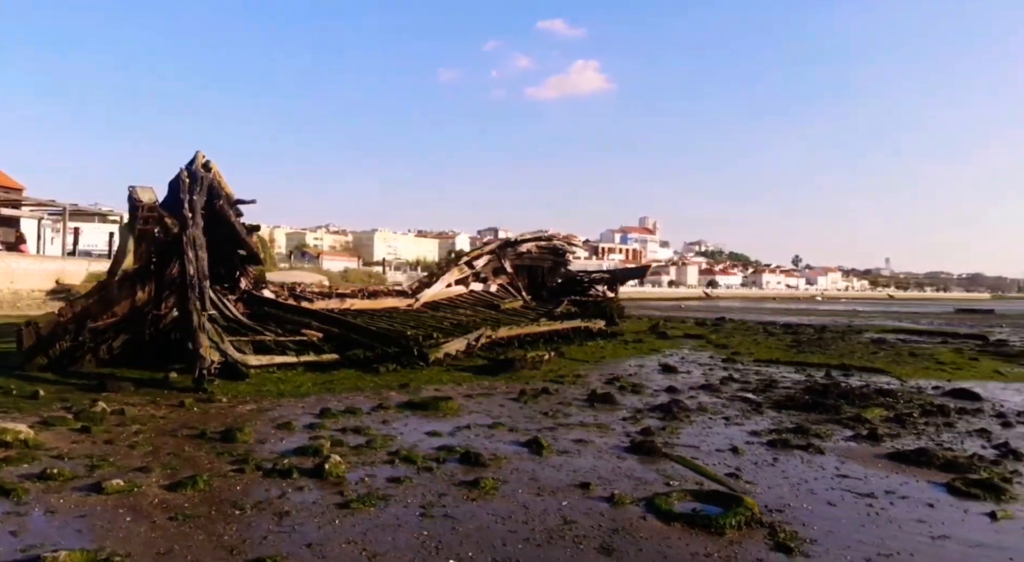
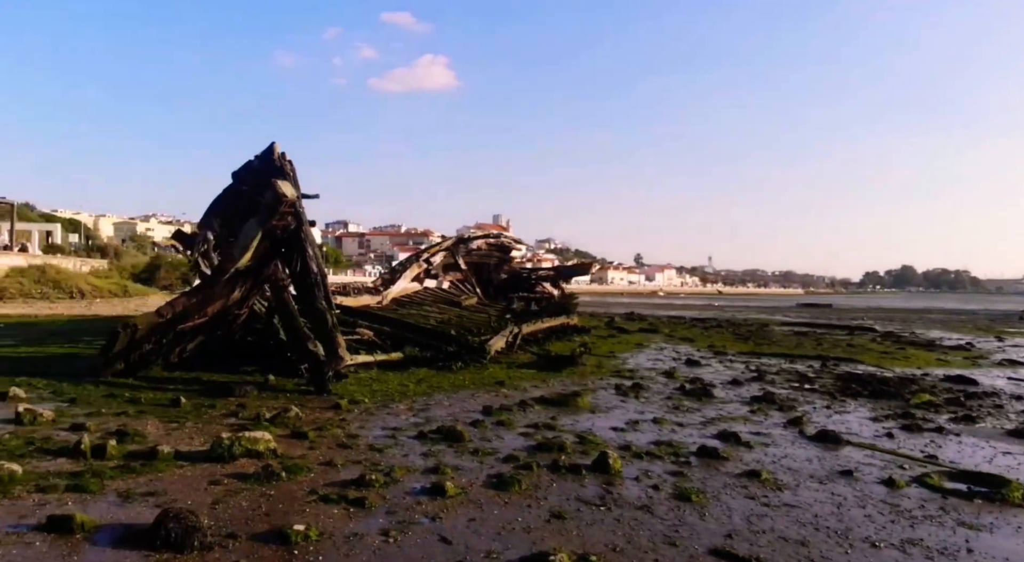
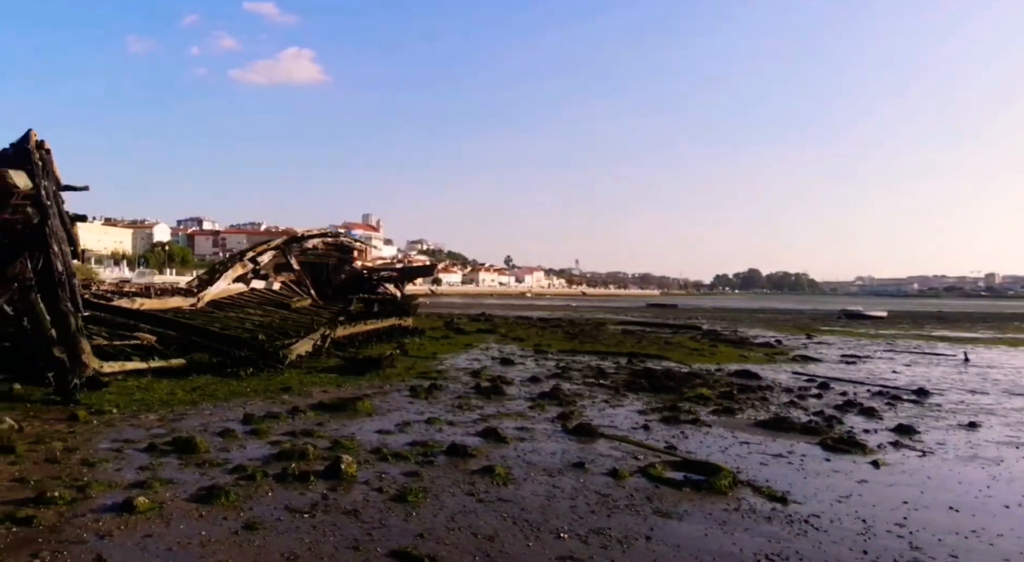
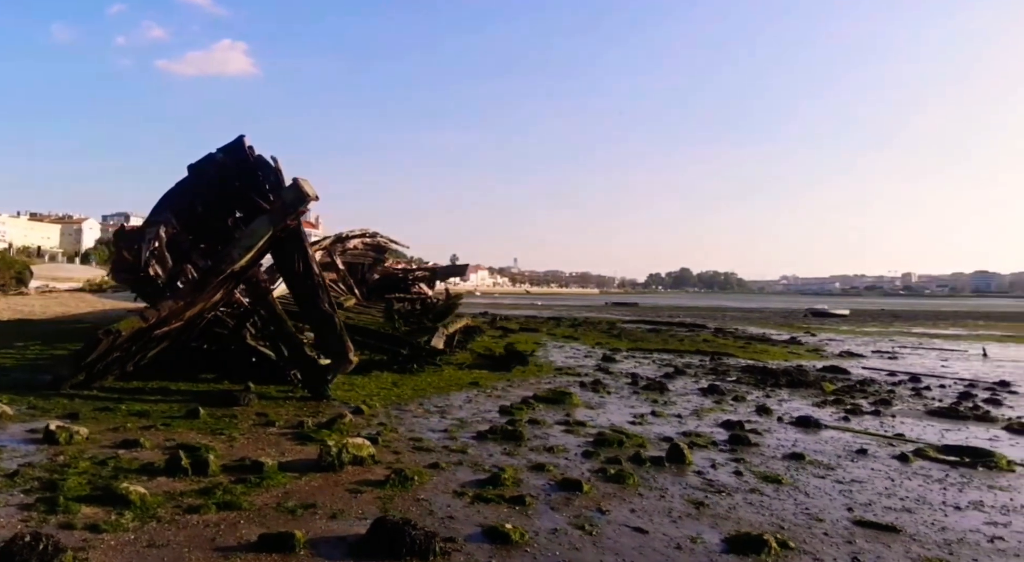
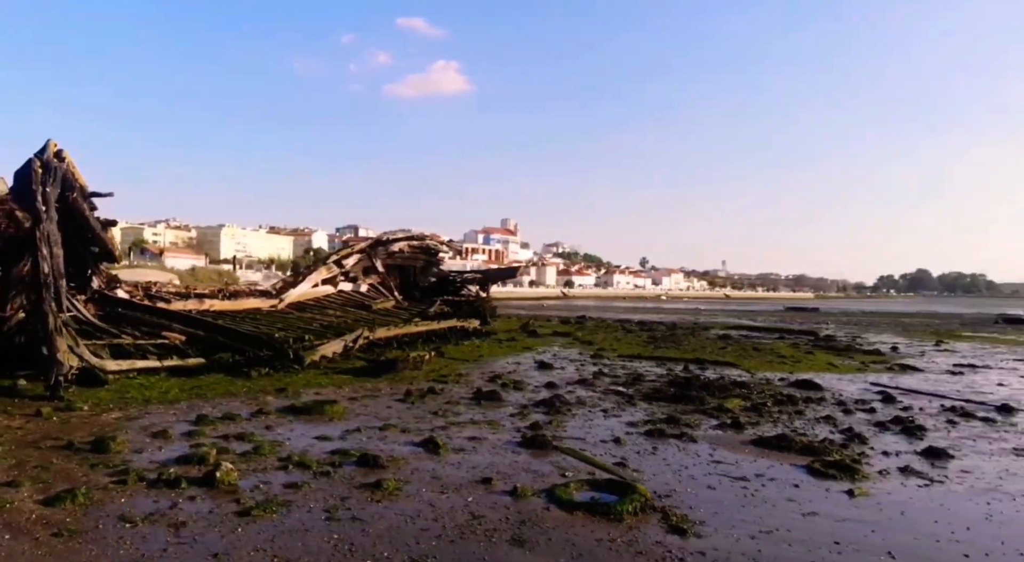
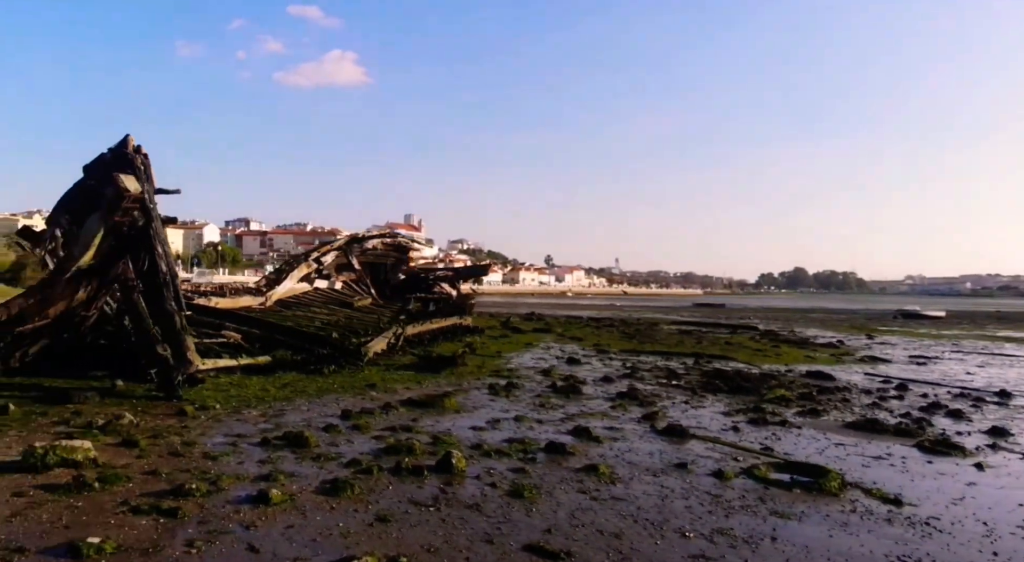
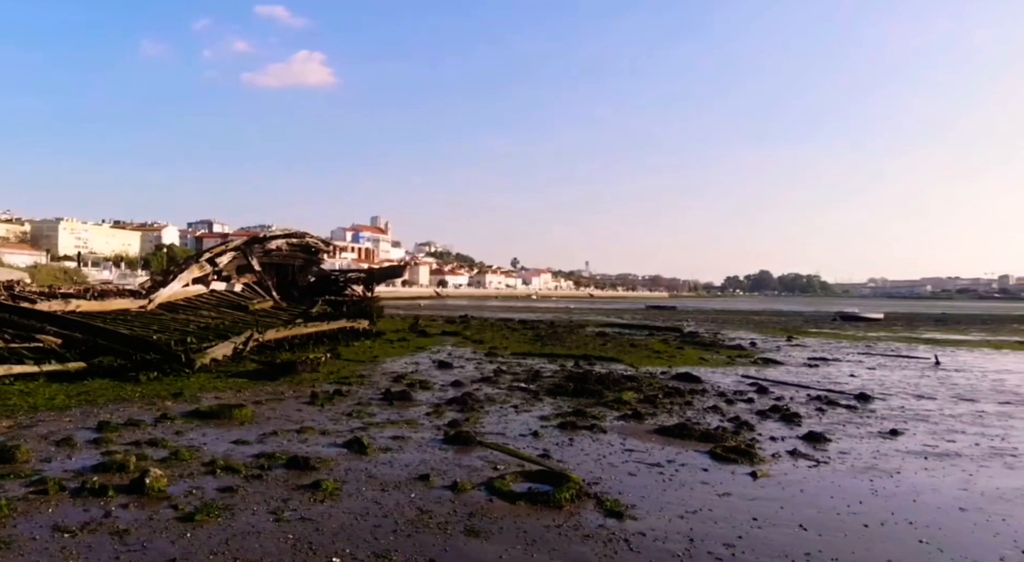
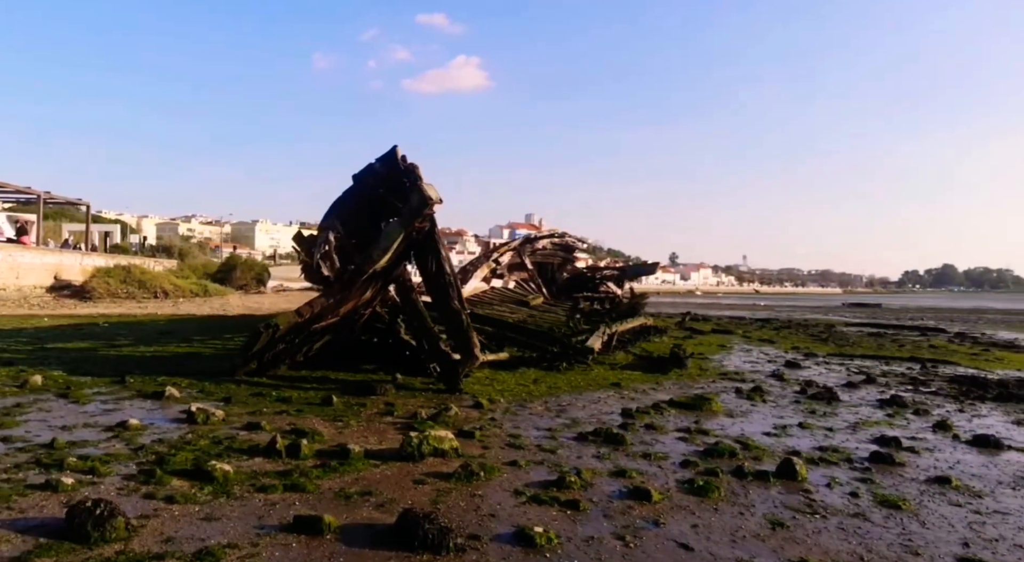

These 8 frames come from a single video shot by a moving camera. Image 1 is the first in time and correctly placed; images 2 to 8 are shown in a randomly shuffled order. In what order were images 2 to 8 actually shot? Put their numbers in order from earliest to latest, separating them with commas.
5, 7, 3, 6, 2, 8, 4
